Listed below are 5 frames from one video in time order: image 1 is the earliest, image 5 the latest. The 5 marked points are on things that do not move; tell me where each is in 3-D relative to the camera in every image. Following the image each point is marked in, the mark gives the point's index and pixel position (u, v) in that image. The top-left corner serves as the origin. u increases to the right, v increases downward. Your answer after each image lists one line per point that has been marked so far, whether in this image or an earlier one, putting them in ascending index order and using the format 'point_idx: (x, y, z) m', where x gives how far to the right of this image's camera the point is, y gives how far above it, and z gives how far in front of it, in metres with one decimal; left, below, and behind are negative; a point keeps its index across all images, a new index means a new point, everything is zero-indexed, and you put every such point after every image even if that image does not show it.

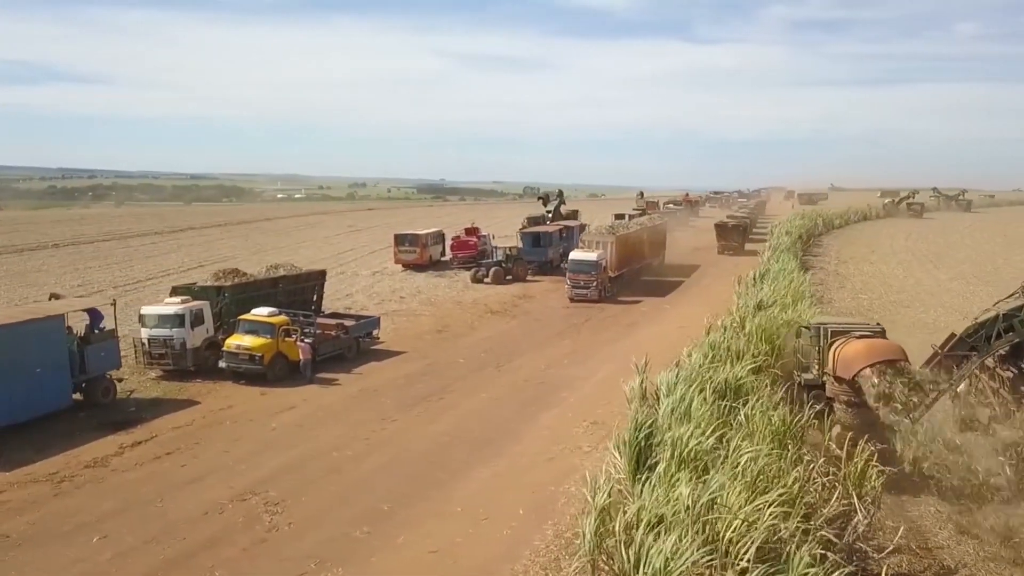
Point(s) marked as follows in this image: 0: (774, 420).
0: (+3.3, -1.7, +9.9) m
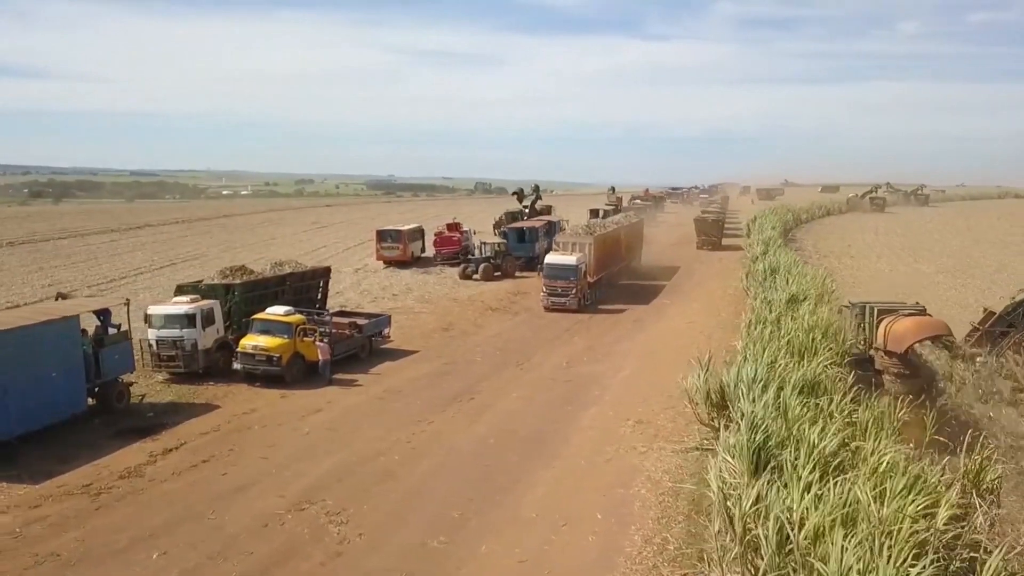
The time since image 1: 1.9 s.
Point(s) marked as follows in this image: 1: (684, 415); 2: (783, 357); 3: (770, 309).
0: (+4.5, -1.6, +9.6) m
1: (+3.7, -2.7, +16.5) m
2: (+4.7, -1.2, +13.3) m
3: (+6.5, -0.6, +19.2) m
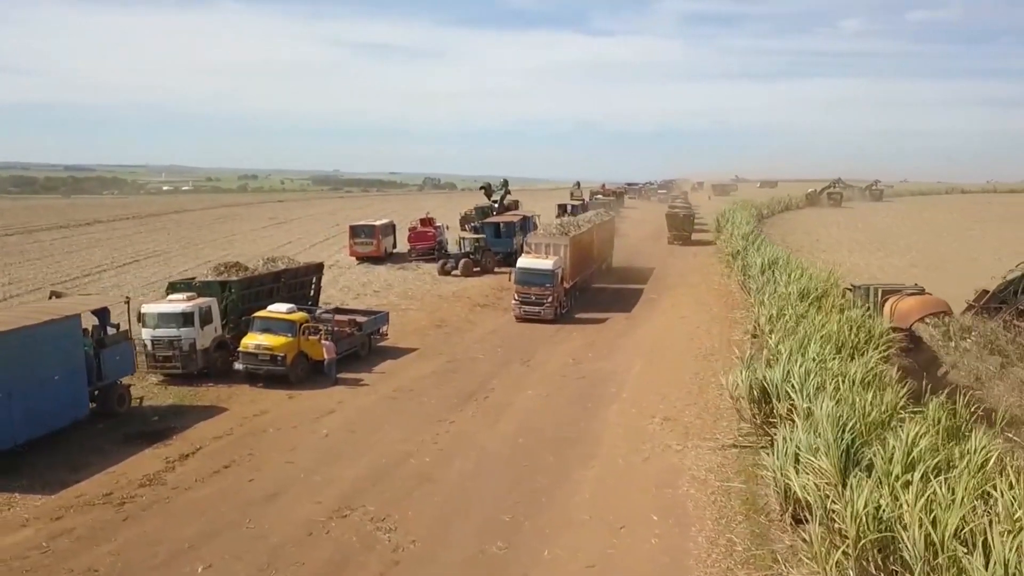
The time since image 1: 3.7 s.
0: (+5.3, -1.6, +9.5) m
1: (+4.2, -2.6, +16.3) m
2: (+5.4, -1.1, +13.2) m
3: (+6.8, -0.4, +19.2) m
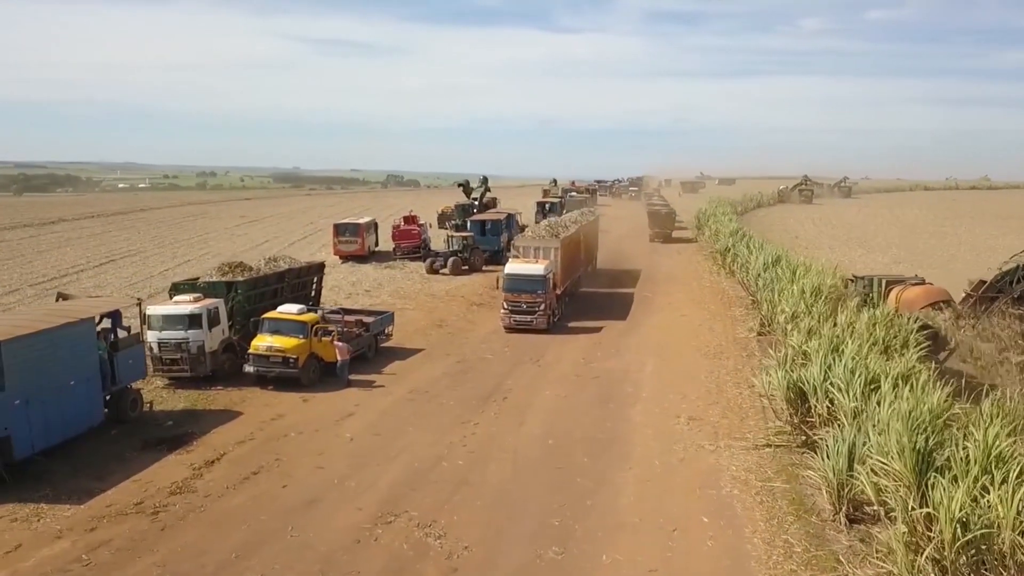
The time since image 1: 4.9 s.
0: (+6.1, -1.5, +9.5) m
1: (+4.7, -2.6, +16.3) m
2: (+6.0, -1.1, +13.2) m
3: (+7.2, -0.4, +19.3) m
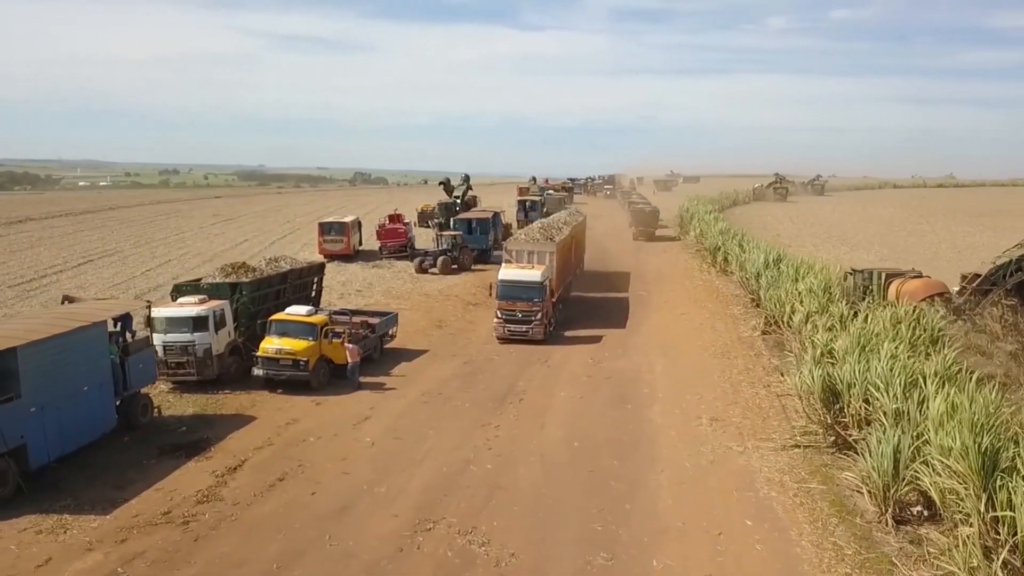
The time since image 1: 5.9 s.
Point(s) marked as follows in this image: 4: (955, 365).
0: (+6.7, -1.6, +9.6) m
1: (+5.1, -2.6, +16.3) m
2: (+6.5, -1.1, +13.2) m
3: (+7.5, -0.4, +19.3) m
4: (+7.0, -1.2, +12.5) m
